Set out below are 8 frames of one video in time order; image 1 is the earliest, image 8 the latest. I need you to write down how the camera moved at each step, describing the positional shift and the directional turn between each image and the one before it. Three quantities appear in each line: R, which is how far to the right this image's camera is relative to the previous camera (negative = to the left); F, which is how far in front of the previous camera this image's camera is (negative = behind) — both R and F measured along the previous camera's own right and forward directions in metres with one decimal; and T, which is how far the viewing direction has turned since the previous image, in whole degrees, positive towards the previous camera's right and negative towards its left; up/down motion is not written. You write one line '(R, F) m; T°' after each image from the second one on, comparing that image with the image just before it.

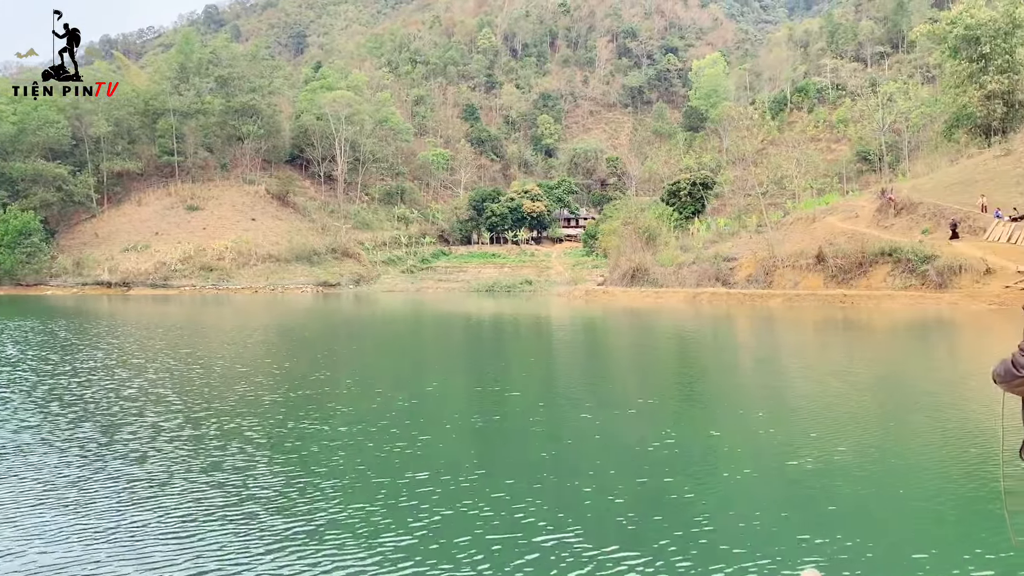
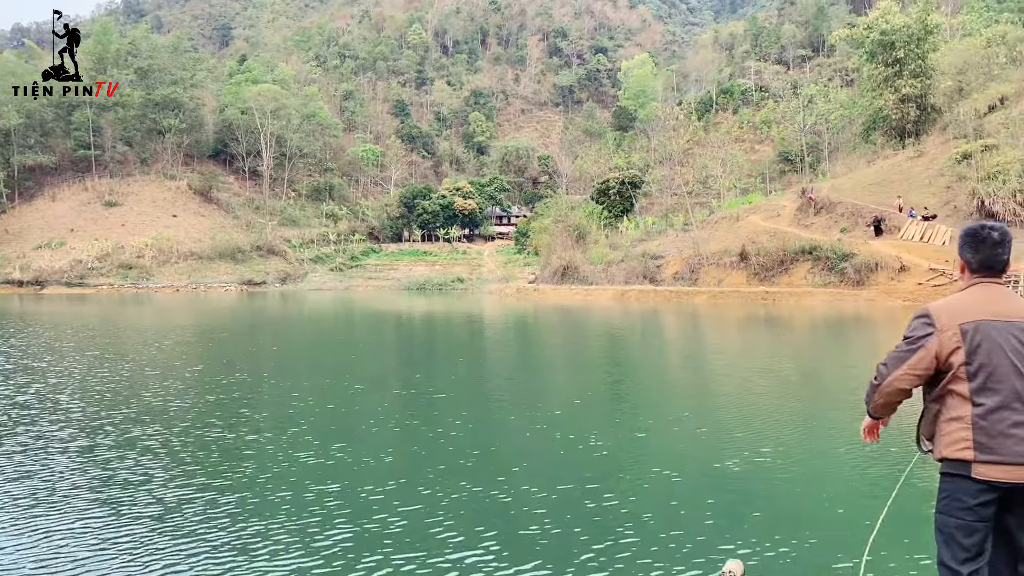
(+0.2, +0.4) m; +5°
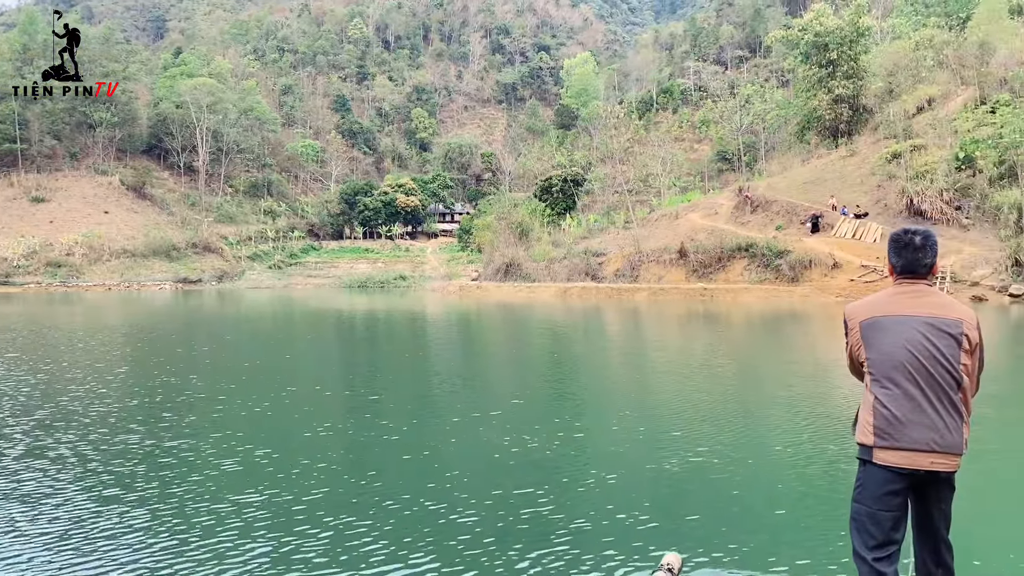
(+0.1, +0.3) m; +4°
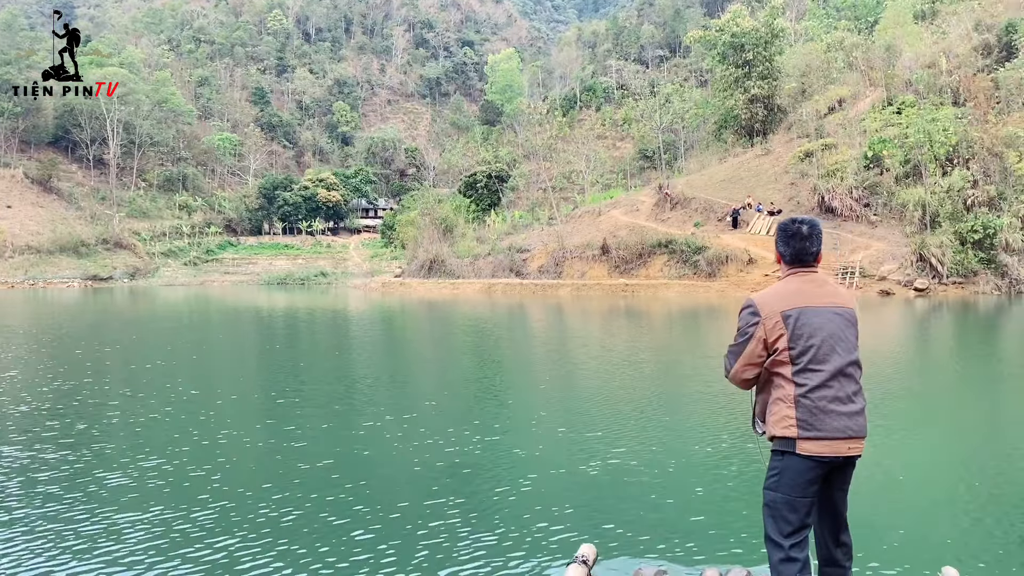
(+0.2, +0.3) m; +5°
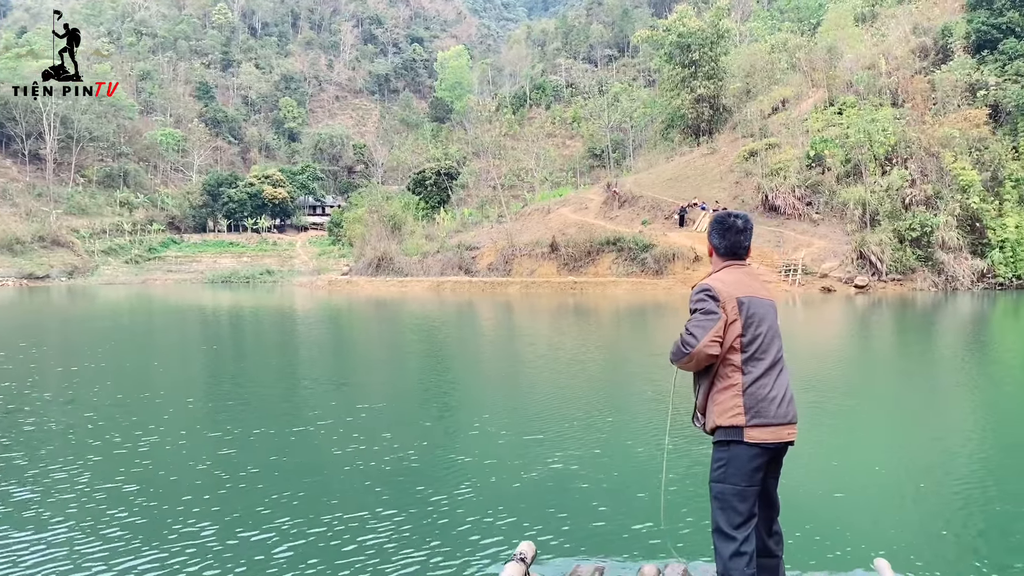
(+0.1, +0.2) m; +3°
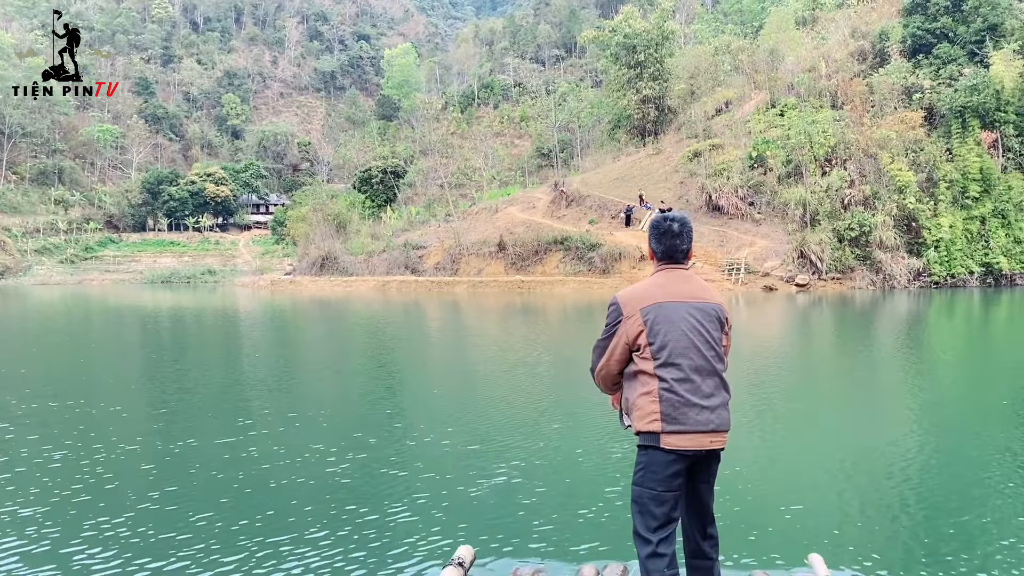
(+0.1, +0.2) m; +3°
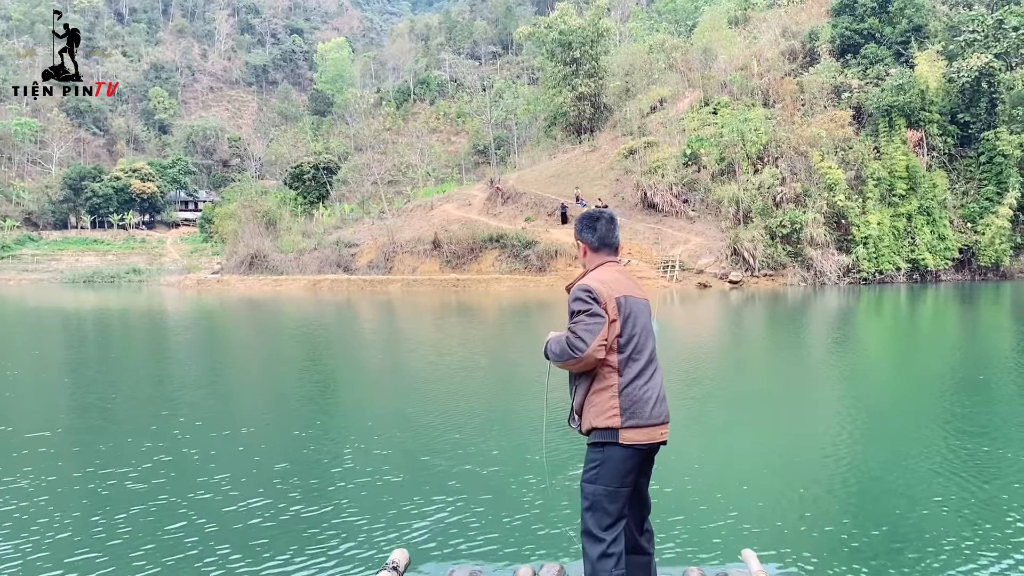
(+0.2, +0.7) m; +4°
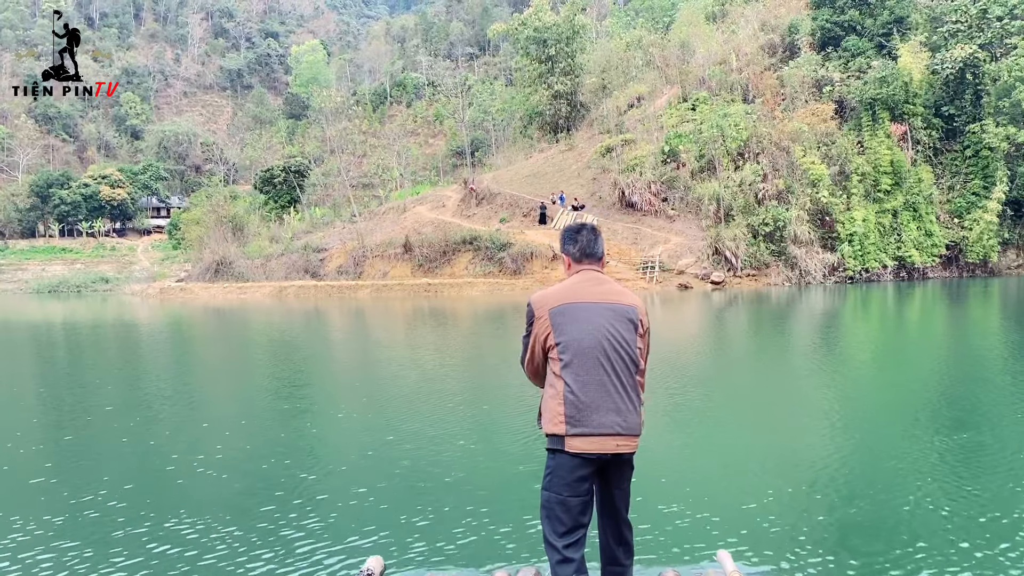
(+0.4, +1.7) m; +1°
